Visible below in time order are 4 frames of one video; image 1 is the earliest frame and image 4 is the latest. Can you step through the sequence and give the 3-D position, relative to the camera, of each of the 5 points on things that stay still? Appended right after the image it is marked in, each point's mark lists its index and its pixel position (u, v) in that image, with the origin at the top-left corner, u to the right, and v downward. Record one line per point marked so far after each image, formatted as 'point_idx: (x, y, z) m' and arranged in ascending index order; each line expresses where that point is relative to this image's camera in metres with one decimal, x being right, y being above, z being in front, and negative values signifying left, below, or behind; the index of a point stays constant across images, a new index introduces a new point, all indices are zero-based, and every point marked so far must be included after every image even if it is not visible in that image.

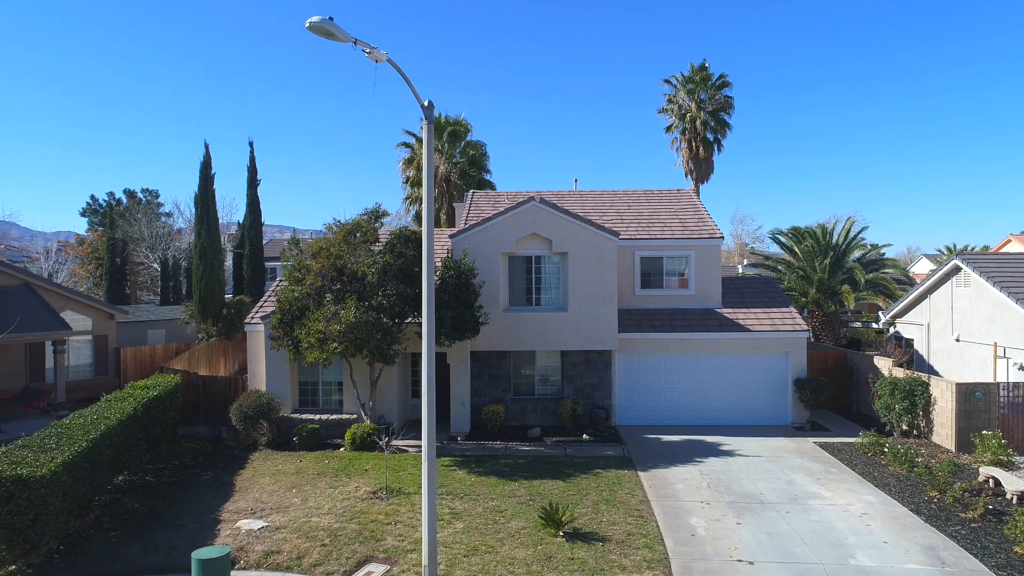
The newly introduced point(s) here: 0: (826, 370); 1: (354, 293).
0: (+9.2, -2.4, +19.0) m
1: (-3.5, -0.1, +13.9) m
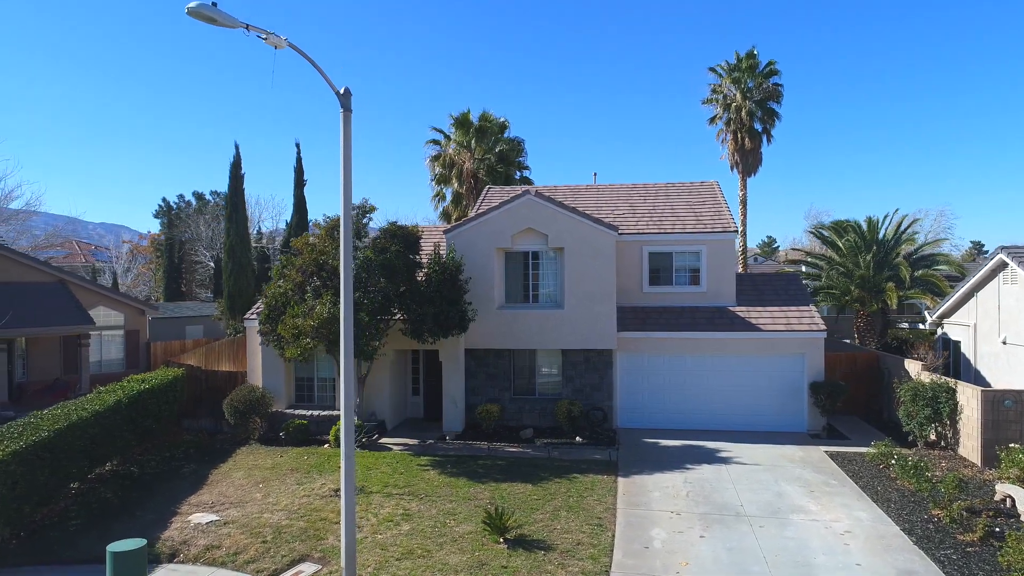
0: (+9.3, -2.3, +17.6) m
1: (-3.9, 0.0, +13.8) m
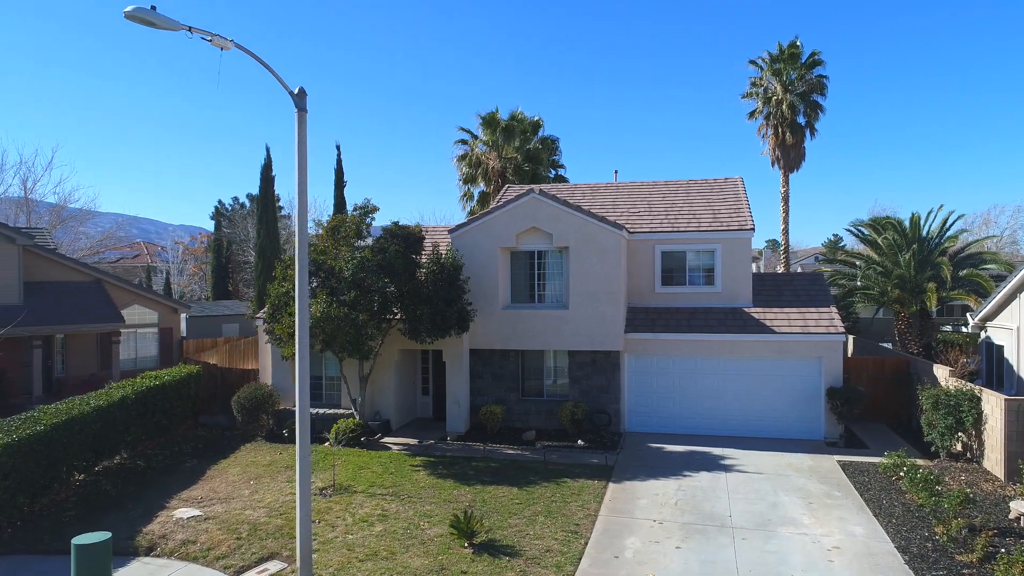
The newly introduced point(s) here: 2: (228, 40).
0: (+9.5, -2.3, +16.7) m
1: (-3.9, 0.0, +14.0) m
2: (-3.1, +2.7, +7.1) m
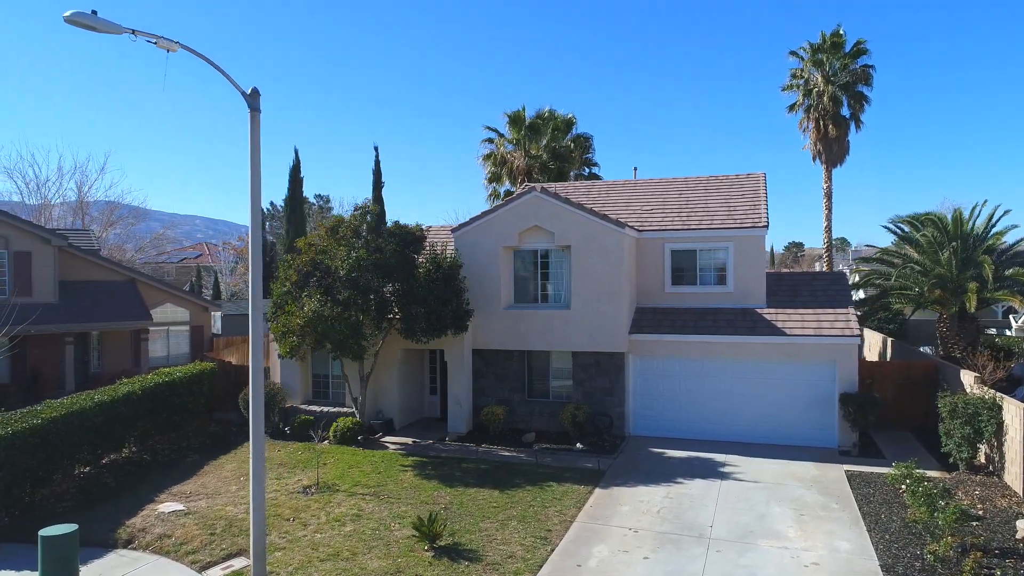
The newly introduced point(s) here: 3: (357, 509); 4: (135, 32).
0: (+9.6, -2.3, +15.7) m
1: (-4.1, 0.0, +14.1) m
2: (-3.8, +2.7, +7.2) m
3: (-2.5, -3.6, +10.6) m
4: (-4.0, +2.7, +6.9) m
